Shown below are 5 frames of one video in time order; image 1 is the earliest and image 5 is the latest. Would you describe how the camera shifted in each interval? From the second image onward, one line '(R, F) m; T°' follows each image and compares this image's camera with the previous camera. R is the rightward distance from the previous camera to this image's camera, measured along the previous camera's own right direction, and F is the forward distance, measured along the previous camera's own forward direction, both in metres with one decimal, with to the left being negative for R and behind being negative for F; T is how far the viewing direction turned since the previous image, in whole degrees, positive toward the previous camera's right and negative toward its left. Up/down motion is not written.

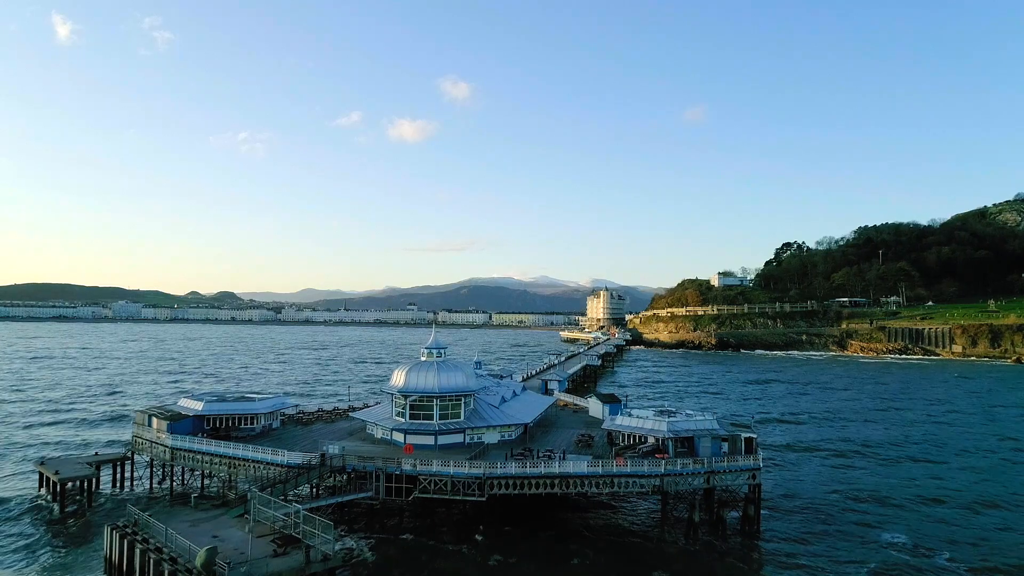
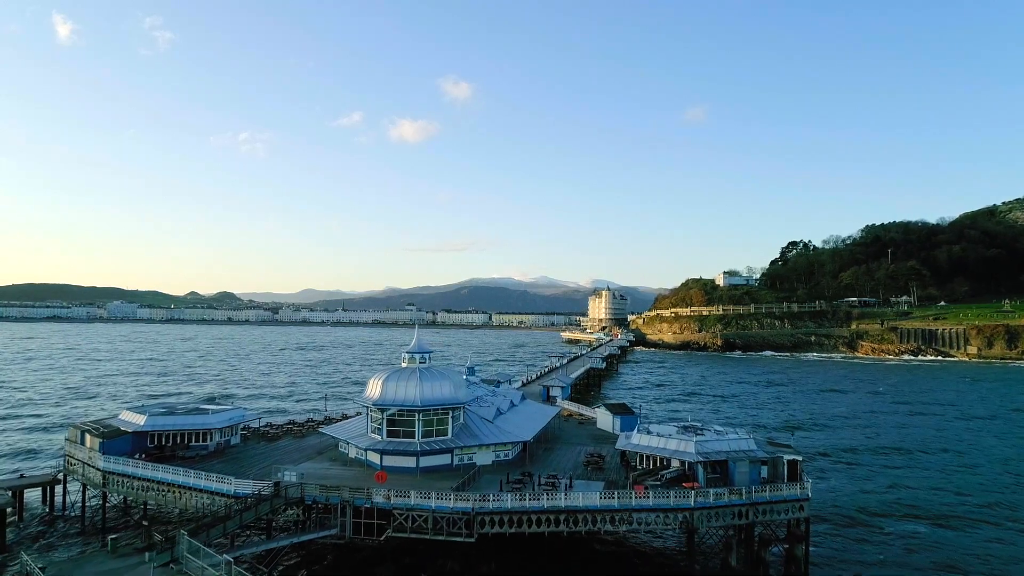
(+0.1, +3.7) m; 0°
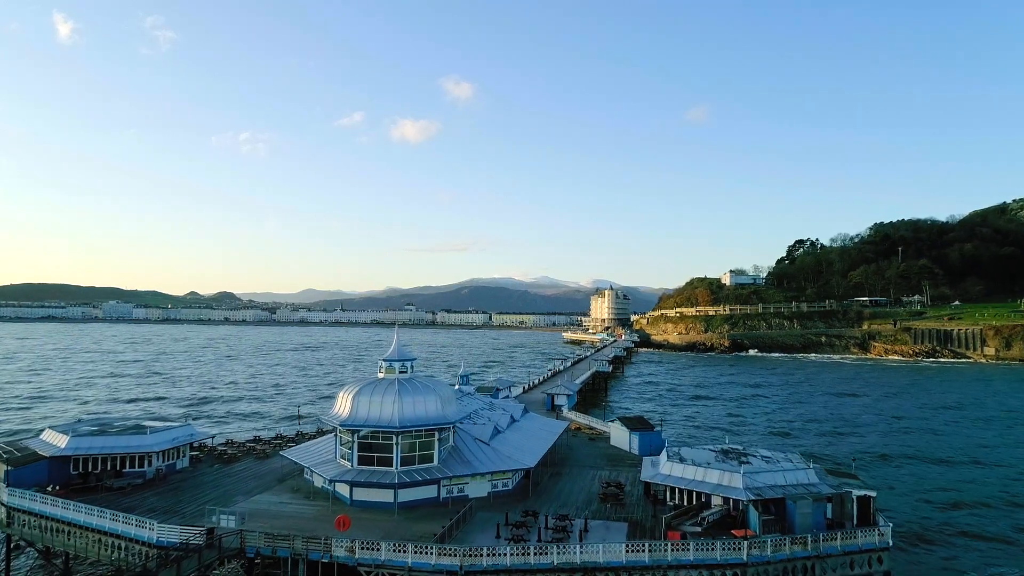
(0.0, +3.8) m; 0°
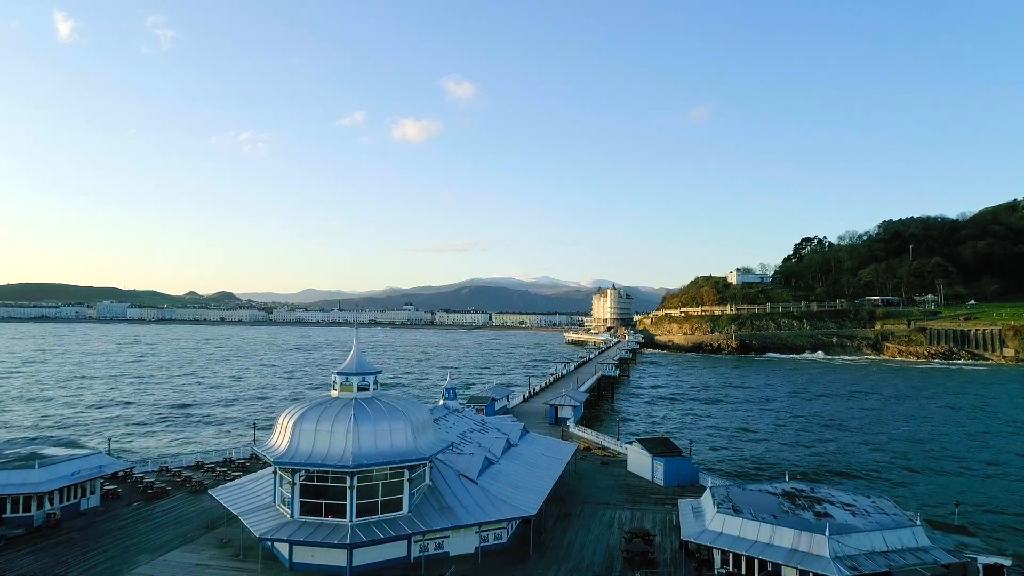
(+0.1, +4.2) m; 0°
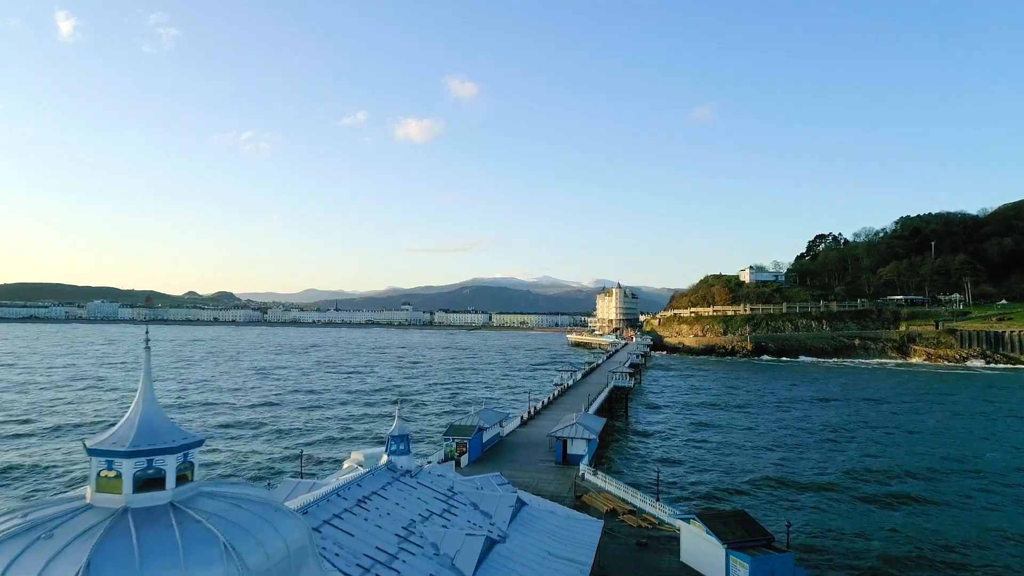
(+0.3, +7.3) m; 0°
